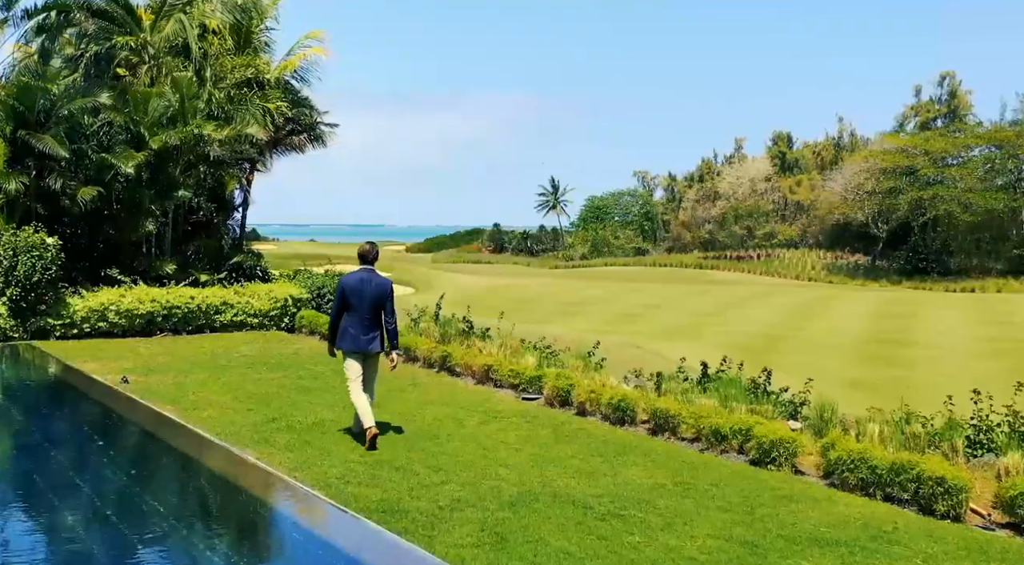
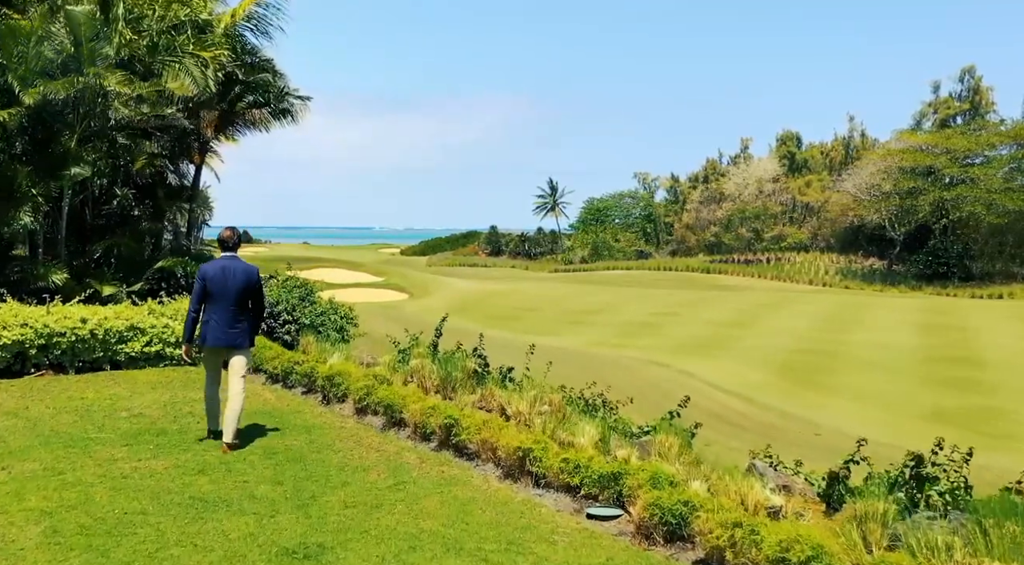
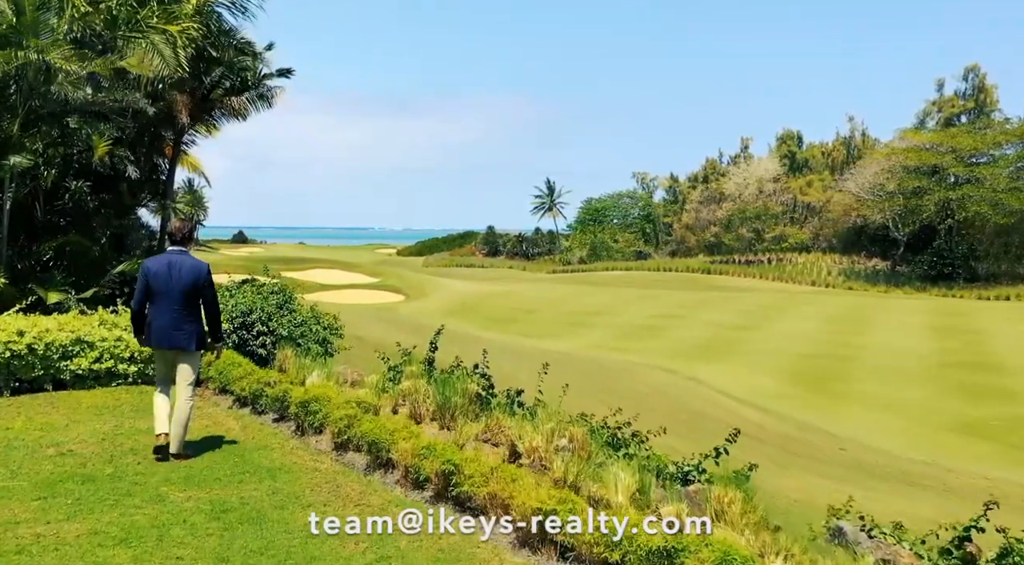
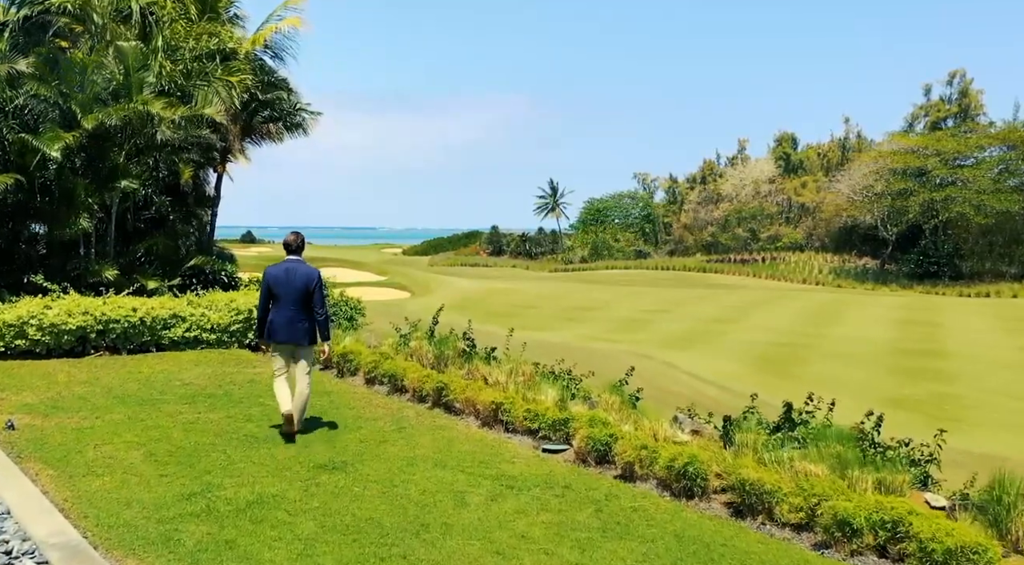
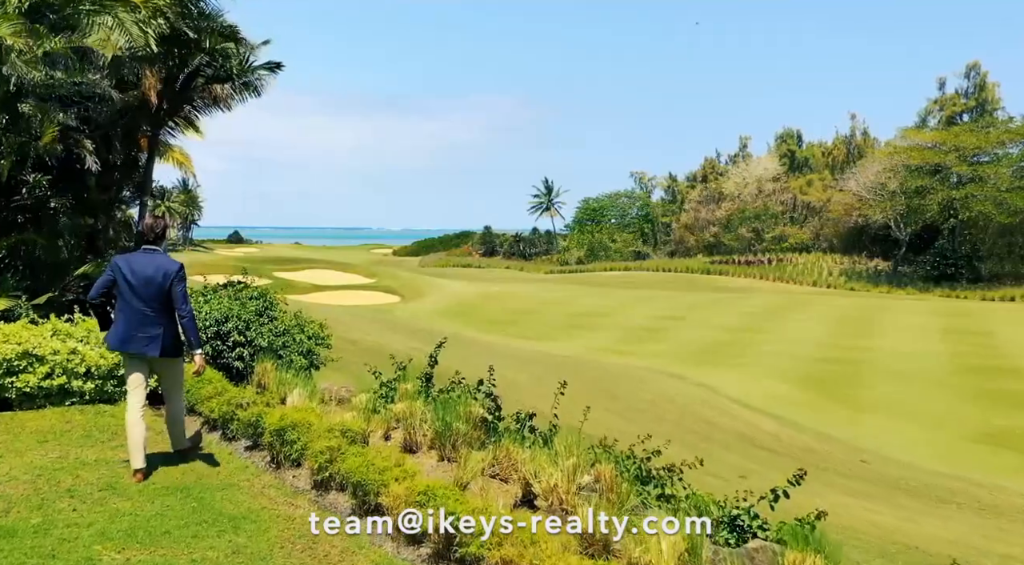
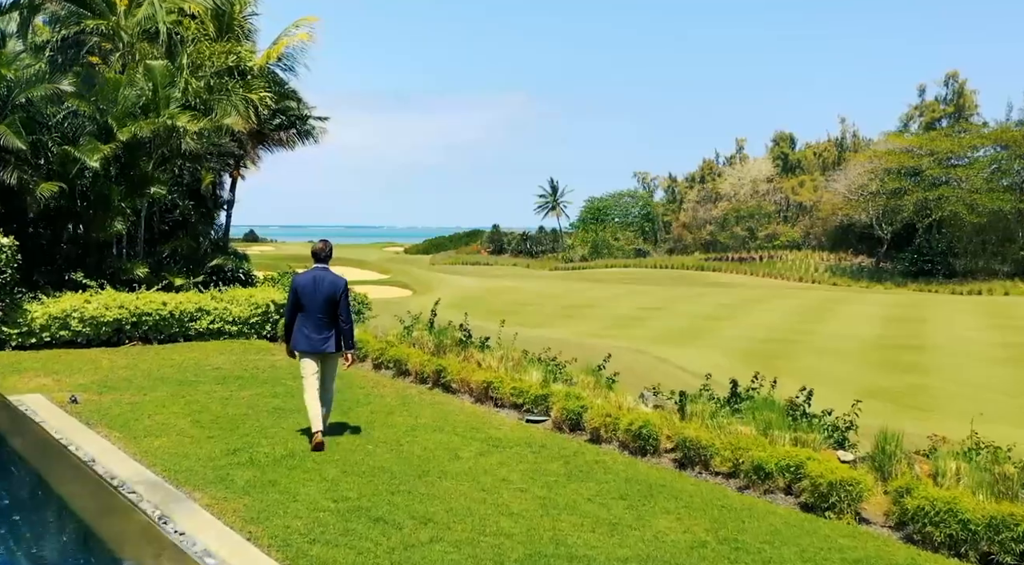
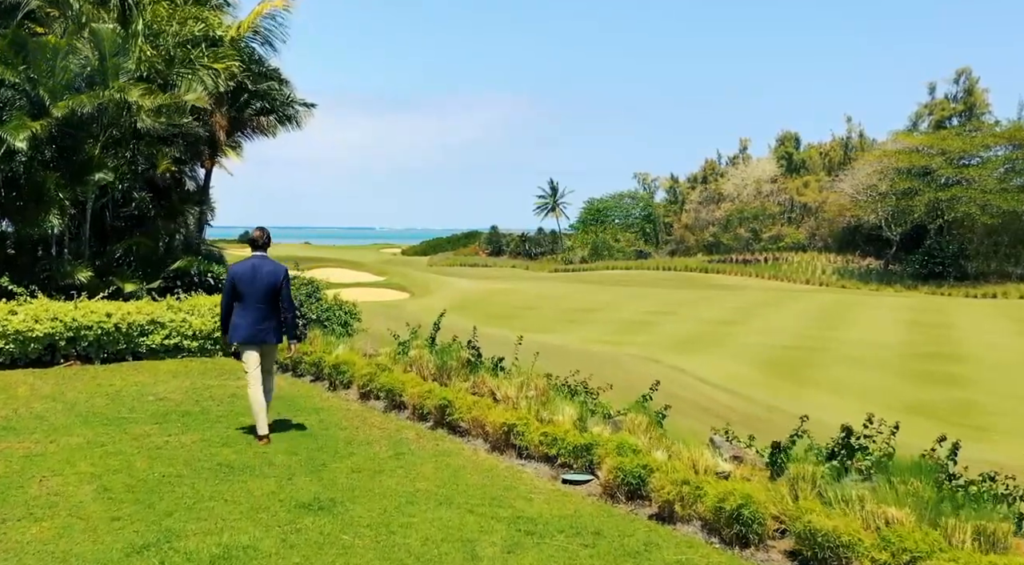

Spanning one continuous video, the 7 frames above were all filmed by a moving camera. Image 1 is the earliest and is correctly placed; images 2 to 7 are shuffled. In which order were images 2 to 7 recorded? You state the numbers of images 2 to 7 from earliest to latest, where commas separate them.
6, 4, 7, 2, 3, 5
